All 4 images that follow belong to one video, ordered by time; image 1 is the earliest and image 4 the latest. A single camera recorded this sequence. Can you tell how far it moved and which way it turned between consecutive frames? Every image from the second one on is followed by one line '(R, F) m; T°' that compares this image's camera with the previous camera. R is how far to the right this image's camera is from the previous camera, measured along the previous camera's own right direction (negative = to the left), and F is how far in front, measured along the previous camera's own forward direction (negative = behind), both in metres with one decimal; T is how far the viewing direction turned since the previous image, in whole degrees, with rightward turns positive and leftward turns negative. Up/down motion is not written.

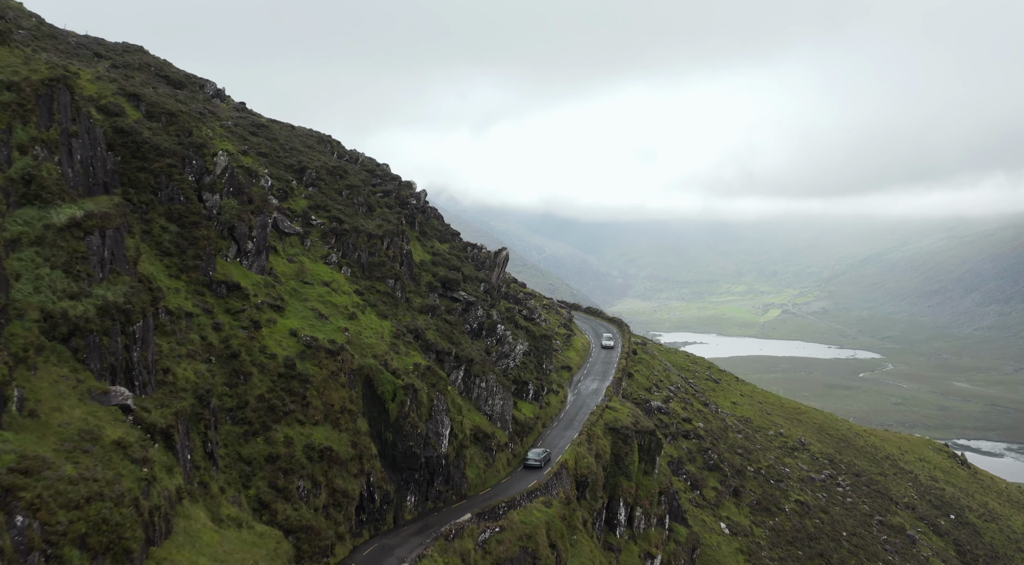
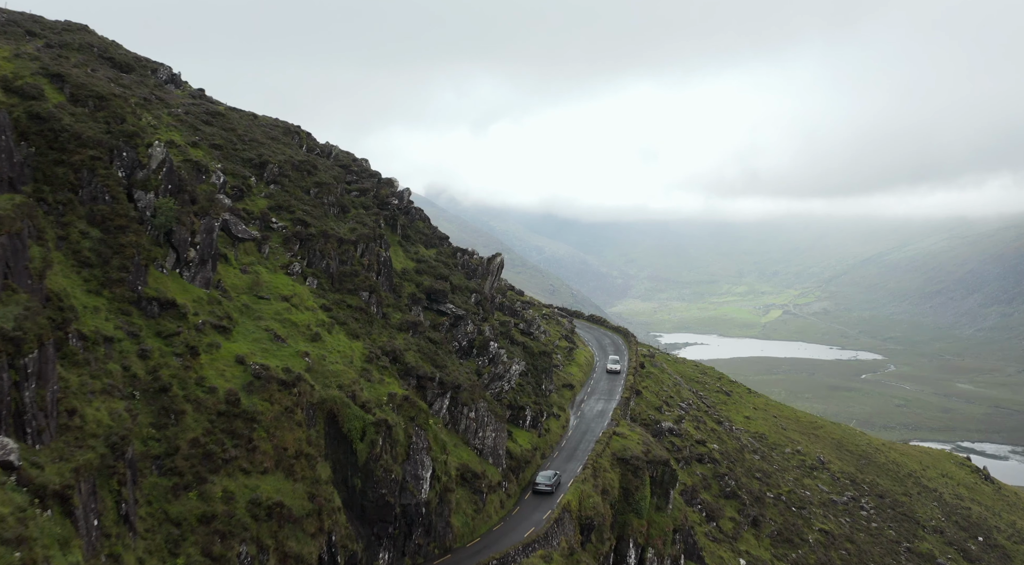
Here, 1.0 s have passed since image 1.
(+0.6, +10.9) m; 0°
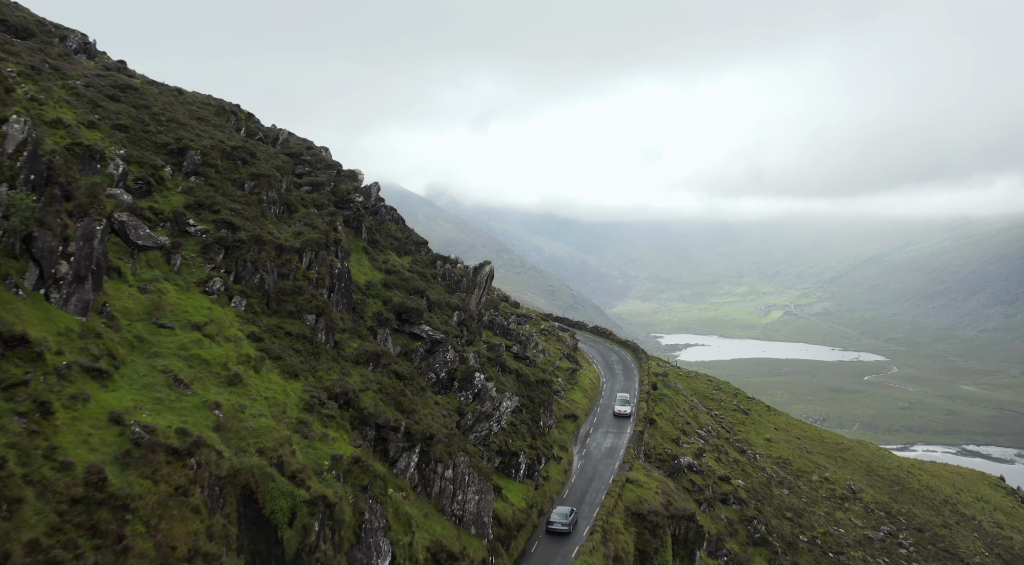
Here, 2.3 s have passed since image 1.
(+0.8, +14.9) m; 0°
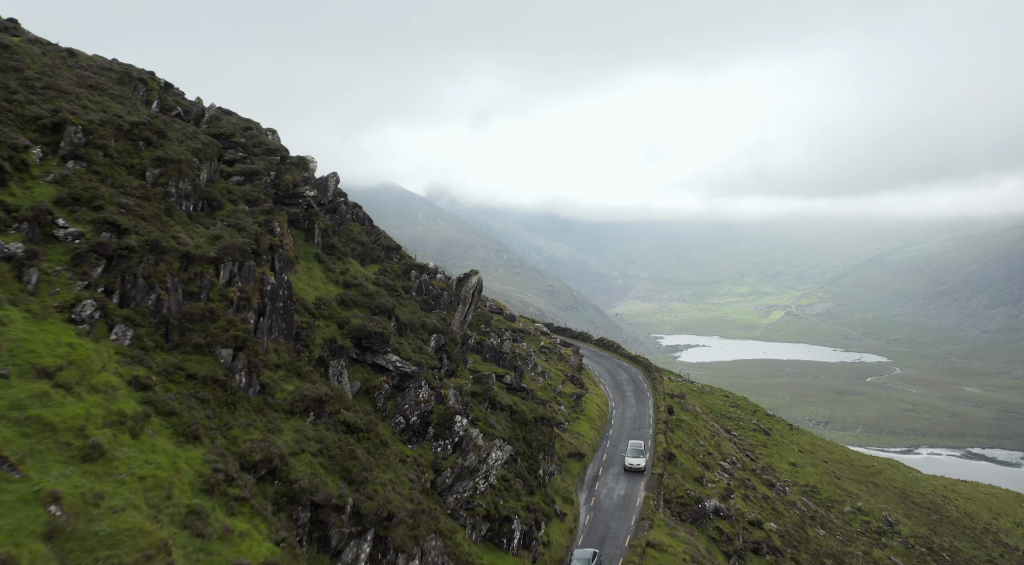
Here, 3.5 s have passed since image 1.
(+0.6, +13.7) m; 0°
